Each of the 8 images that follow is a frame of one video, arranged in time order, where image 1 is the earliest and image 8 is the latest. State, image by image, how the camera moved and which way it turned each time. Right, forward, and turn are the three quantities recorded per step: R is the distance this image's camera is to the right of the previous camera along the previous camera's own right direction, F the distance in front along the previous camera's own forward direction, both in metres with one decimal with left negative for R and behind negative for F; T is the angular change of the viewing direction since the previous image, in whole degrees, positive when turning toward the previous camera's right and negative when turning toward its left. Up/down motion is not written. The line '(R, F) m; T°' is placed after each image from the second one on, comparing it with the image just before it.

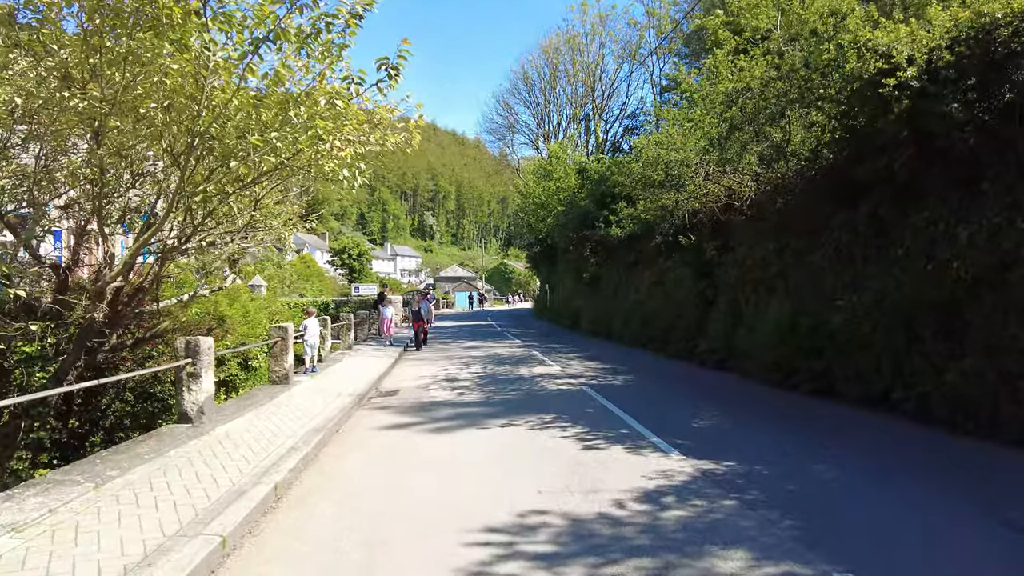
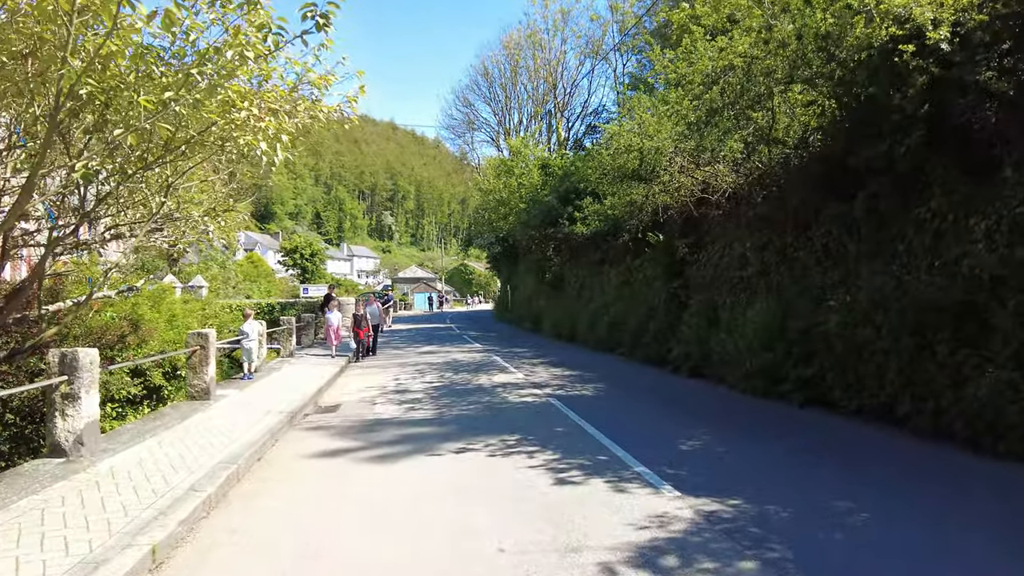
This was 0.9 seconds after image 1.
(0.0, +1.4) m; +3°
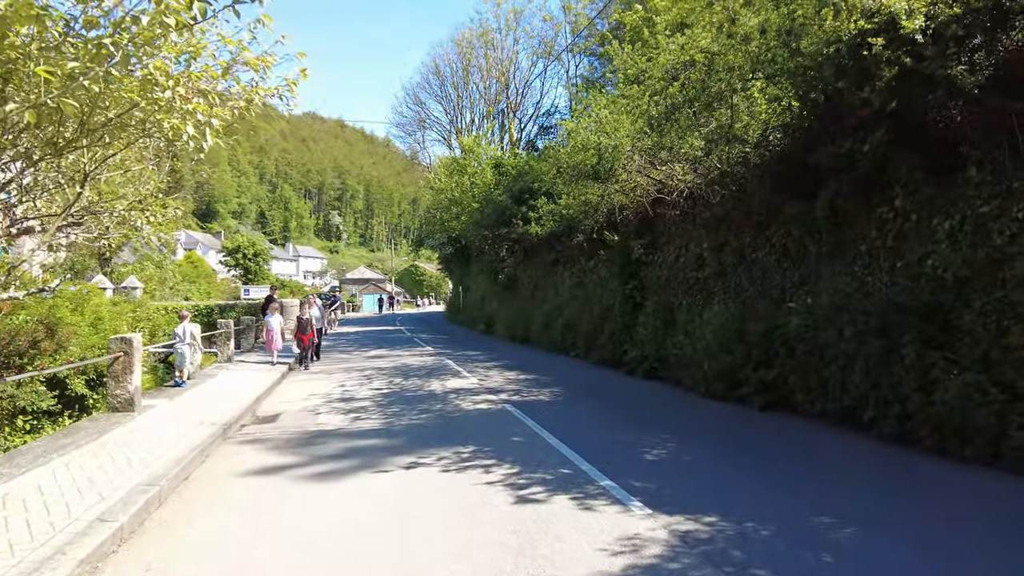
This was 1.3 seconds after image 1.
(0.0, +0.5) m; +4°
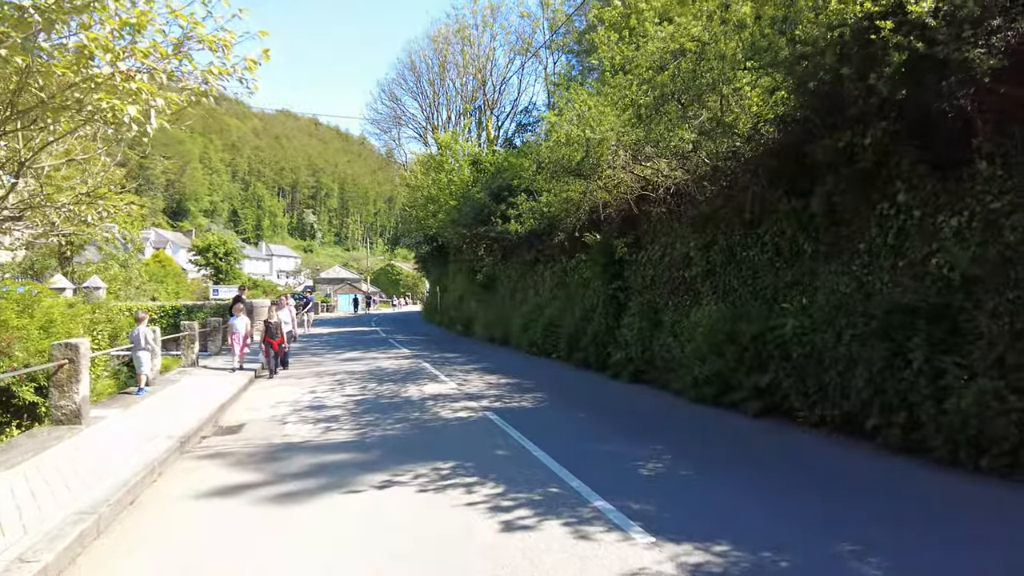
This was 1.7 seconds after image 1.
(-0.1, +0.6) m; +2°
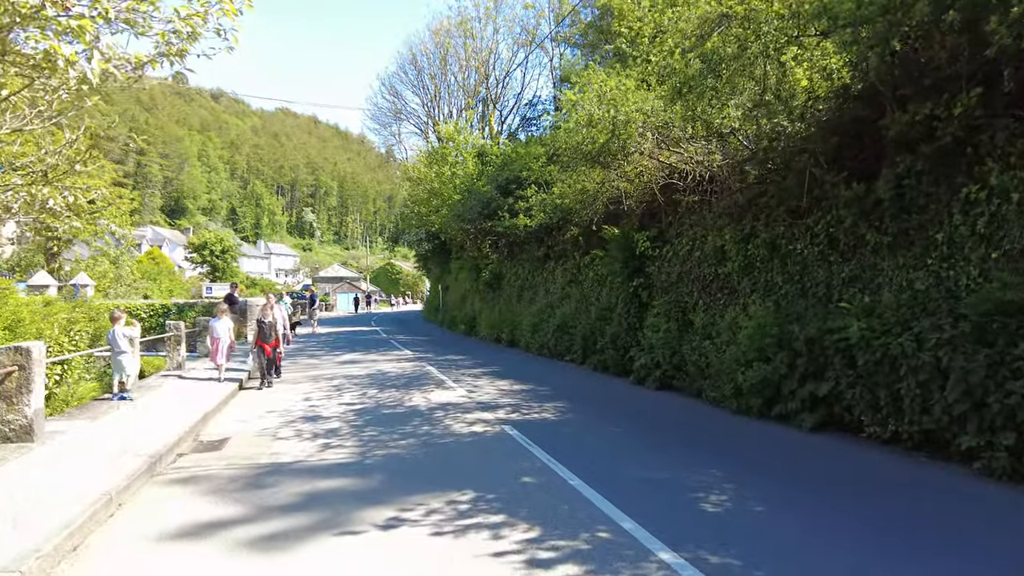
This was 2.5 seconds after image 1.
(-0.3, +1.2) m; 0°
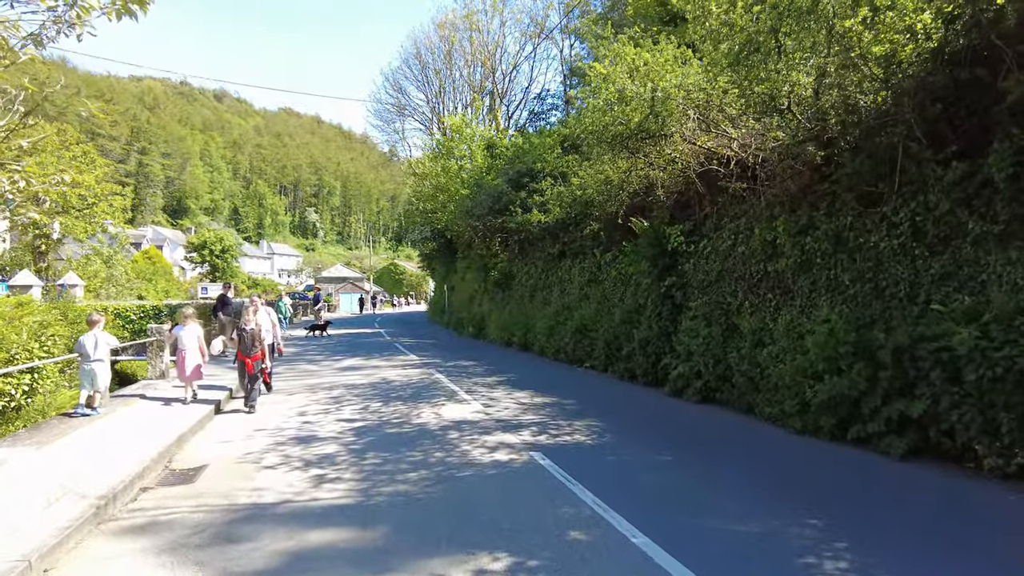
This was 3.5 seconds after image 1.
(-0.3, +1.4) m; 0°
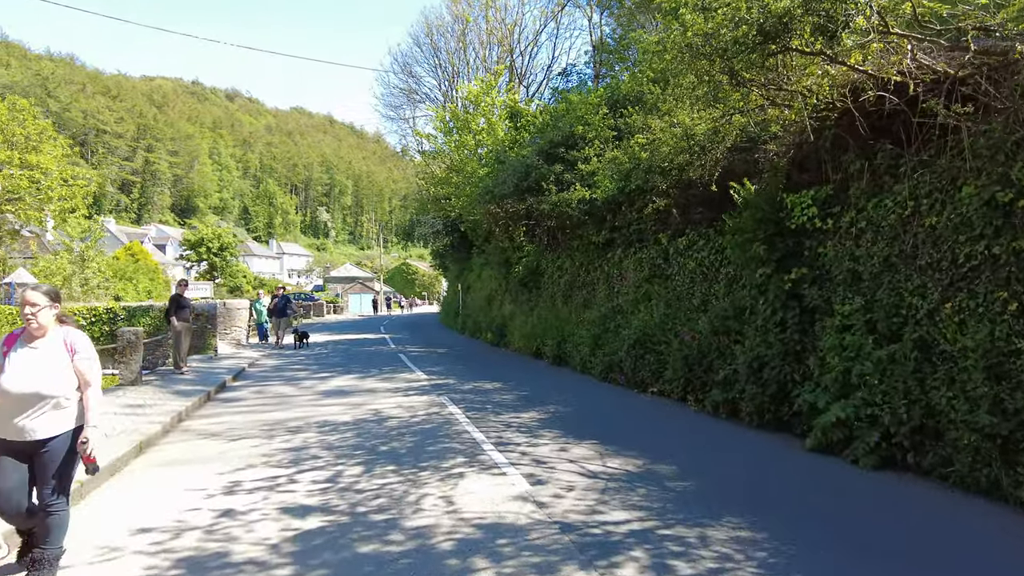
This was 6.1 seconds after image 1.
(-0.5, +4.2) m; -1°
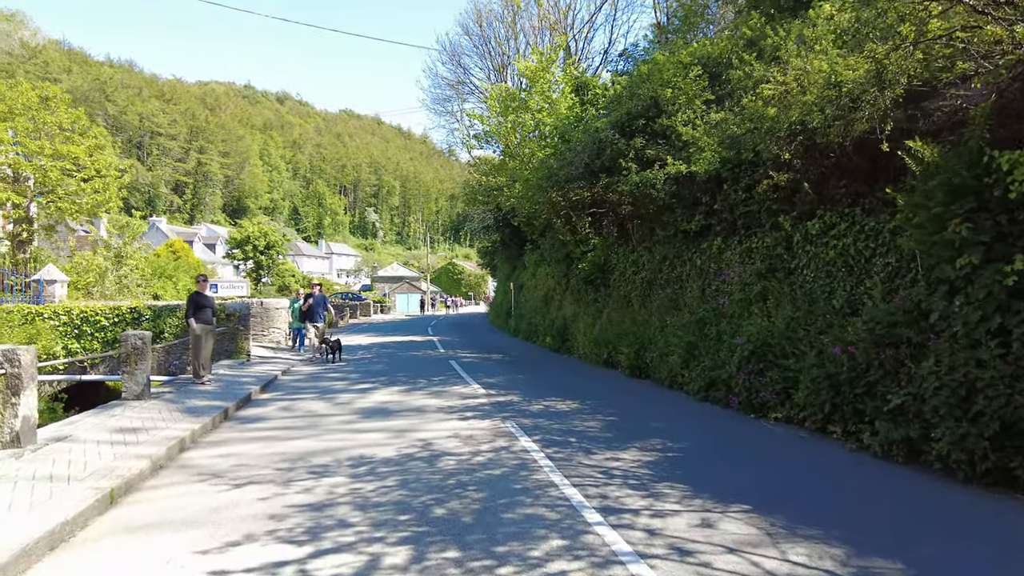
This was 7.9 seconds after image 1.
(-0.5, +2.4) m; -4°
